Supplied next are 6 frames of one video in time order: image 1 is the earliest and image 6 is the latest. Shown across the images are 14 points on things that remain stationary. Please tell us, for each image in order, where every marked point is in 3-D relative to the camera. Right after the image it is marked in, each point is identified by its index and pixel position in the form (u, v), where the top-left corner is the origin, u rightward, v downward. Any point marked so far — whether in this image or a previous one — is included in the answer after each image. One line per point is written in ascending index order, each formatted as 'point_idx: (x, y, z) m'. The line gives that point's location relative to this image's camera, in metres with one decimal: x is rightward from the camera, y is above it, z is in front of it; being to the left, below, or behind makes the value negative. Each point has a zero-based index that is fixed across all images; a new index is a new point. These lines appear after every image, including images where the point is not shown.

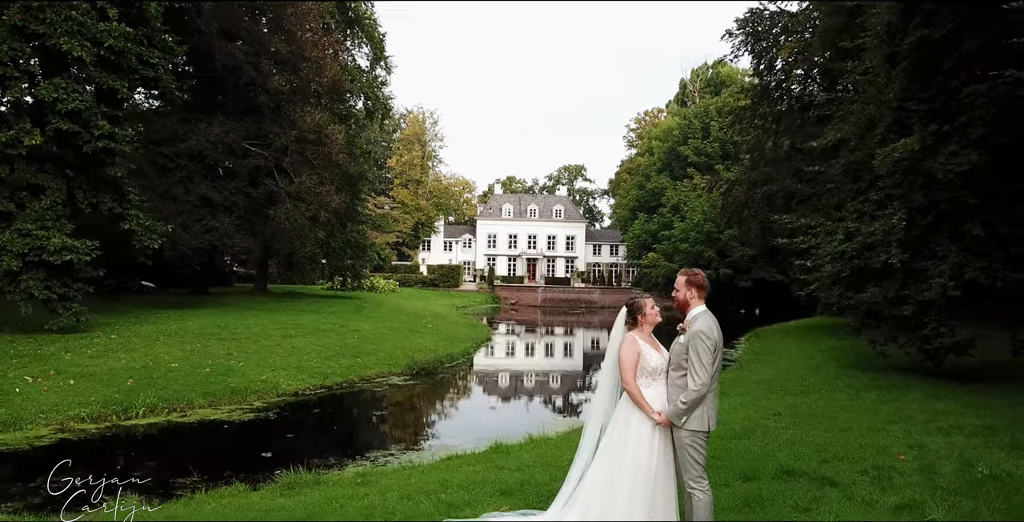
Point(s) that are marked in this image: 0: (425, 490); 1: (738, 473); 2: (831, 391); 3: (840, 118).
0: (-0.8, -2.1, +5.7) m
1: (+2.2, -2.0, +6.0) m
2: (+6.0, -2.4, +11.9) m
3: (+9.3, +4.1, +17.9) m
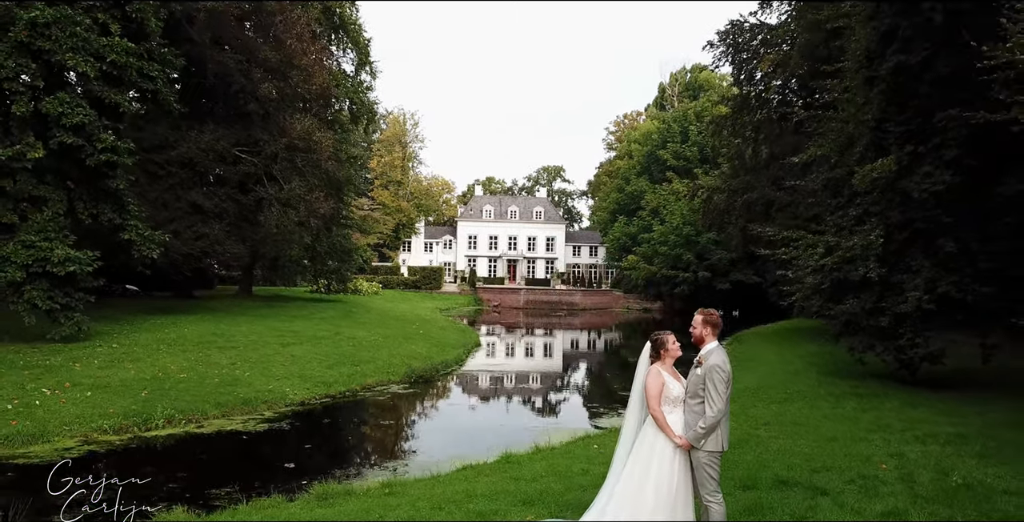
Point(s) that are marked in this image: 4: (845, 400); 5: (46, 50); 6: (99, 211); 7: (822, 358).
0: (-0.6, -2.3, +6.1) m
1: (+2.3, -2.3, +6.6) m
2: (+6.0, -2.7, +12.5) m
3: (+9.1, +3.8, +18.7) m
4: (+6.4, -2.7, +12.1) m
5: (-9.6, +4.4, +13.0) m
6: (-9.6, +1.2, +14.7) m
7: (+9.3, -2.9, +19.0) m
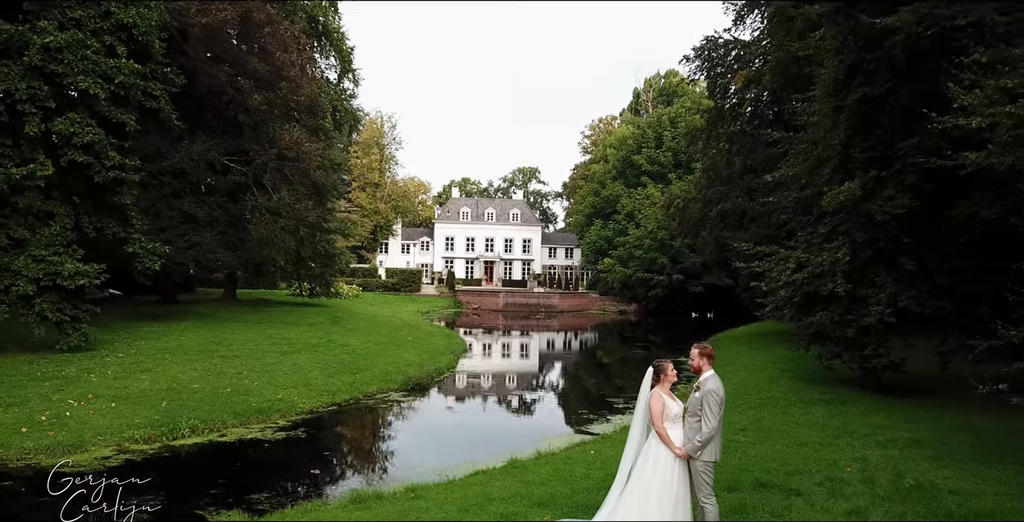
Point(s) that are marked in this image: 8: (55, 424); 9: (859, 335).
0: (-0.4, -2.7, +6.9) m
1: (+2.5, -2.7, +7.5) m
2: (+5.9, -3.1, +13.6) m
3: (+8.8, +3.4, +19.9) m
4: (+6.3, -3.0, +13.2) m
5: (-9.6, +4.0, +13.4) m
6: (-9.8, +0.8, +15.1) m
7: (+9.0, -3.3, +20.1) m
8: (-6.9, -2.4, +9.6) m
9: (+8.1, -1.7, +14.7) m
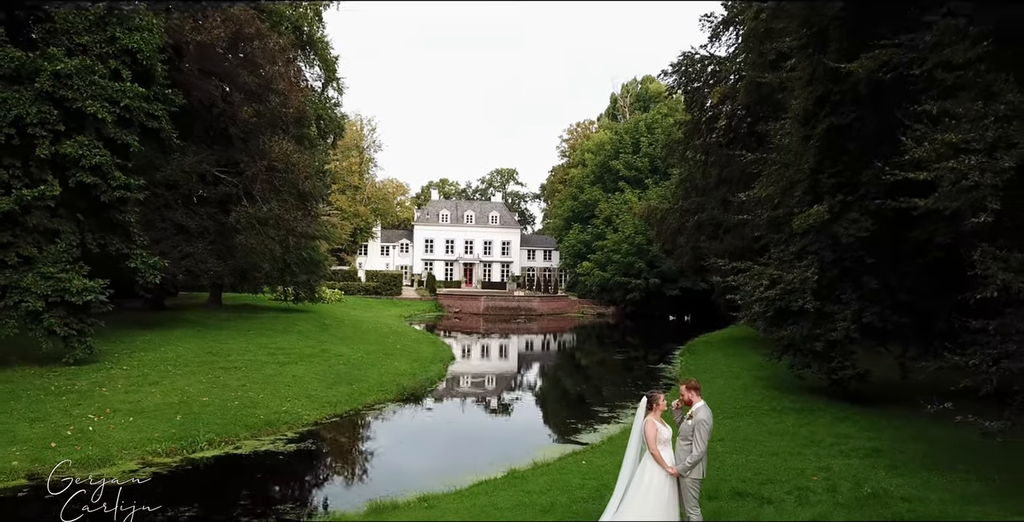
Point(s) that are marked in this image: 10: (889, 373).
0: (-0.3, -3.1, +7.7) m
1: (+2.5, -3.1, +8.4) m
2: (+5.7, -3.5, +14.6) m
3: (+8.4, +3.0, +21.0) m
4: (+6.2, -3.5, +14.2) m
5: (-9.8, +3.6, +13.9) m
6: (-10.0, +0.4, +15.6) m
7: (+8.6, -3.7, +21.3) m
8: (-6.9, -2.8, +10.1) m
9: (+7.9, -2.2, +15.8) m
10: (+10.9, -3.2, +18.2) m
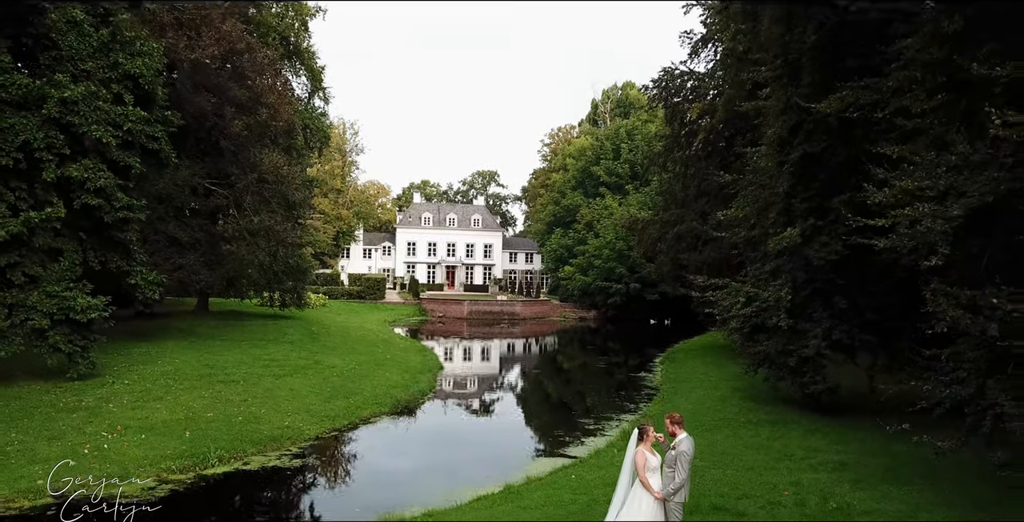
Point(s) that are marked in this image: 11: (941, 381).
0: (-0.3, -3.6, +8.4) m
1: (+2.5, -3.6, +9.2) m
2: (+5.5, -4.1, +15.5) m
3: (+8.0, +2.4, +21.9) m
4: (+6.0, -4.0, +15.1) m
5: (-9.9, +3.2, +14.3) m
6: (-10.2, 0.0, +16.0) m
7: (+8.2, -4.3, +22.2) m
8: (-7.0, -3.3, +10.6) m
9: (+7.7, -2.7, +16.8) m
10: (+10.6, -3.8, +19.3) m
11: (+6.5, -1.8, +9.6) m
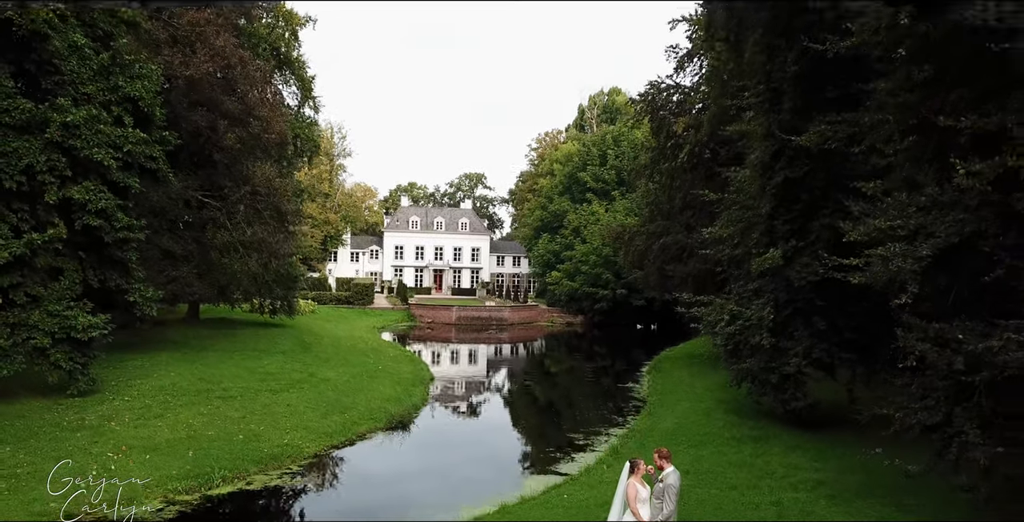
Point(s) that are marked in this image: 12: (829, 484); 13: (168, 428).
0: (-0.4, -4.1, +8.9) m
1: (+2.5, -4.1, +9.7) m
2: (+5.3, -4.6, +16.1) m
3: (+7.7, +1.9, +22.6) m
4: (+5.8, -4.6, +15.7) m
5: (-10.1, +2.6, +14.6) m
6: (-10.4, -0.6, +16.2) m
7: (+7.8, -4.9, +22.9) m
8: (-7.1, -3.8, +11.0) m
9: (+7.4, -3.3, +17.4) m
10: (+10.3, -4.4, +20.0) m
11: (+6.4, -2.4, +10.2) m
12: (+6.1, -4.3, +12.1) m
13: (-7.4, -3.8, +13.6) m
